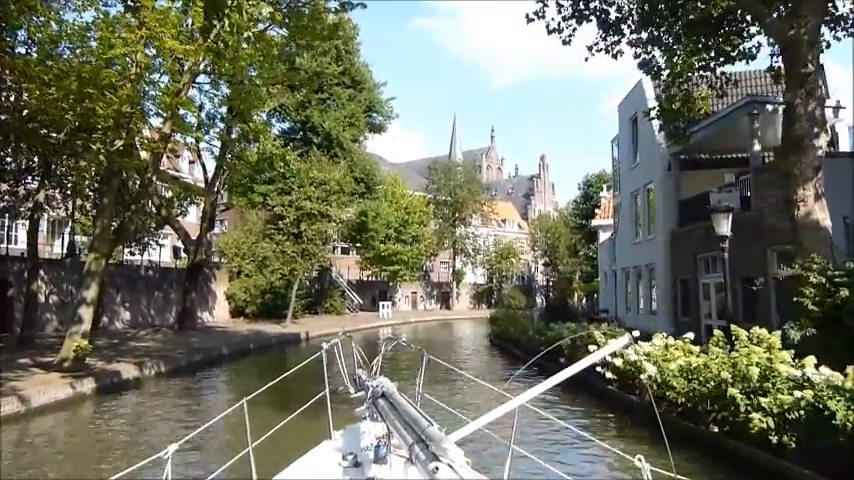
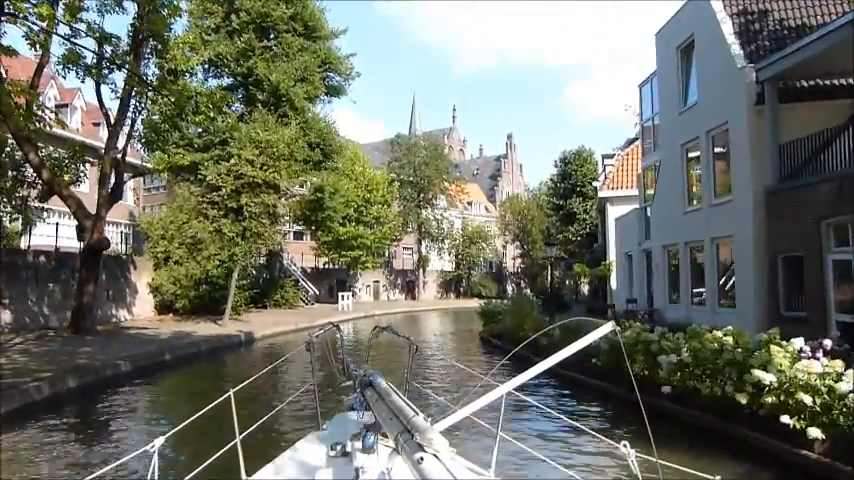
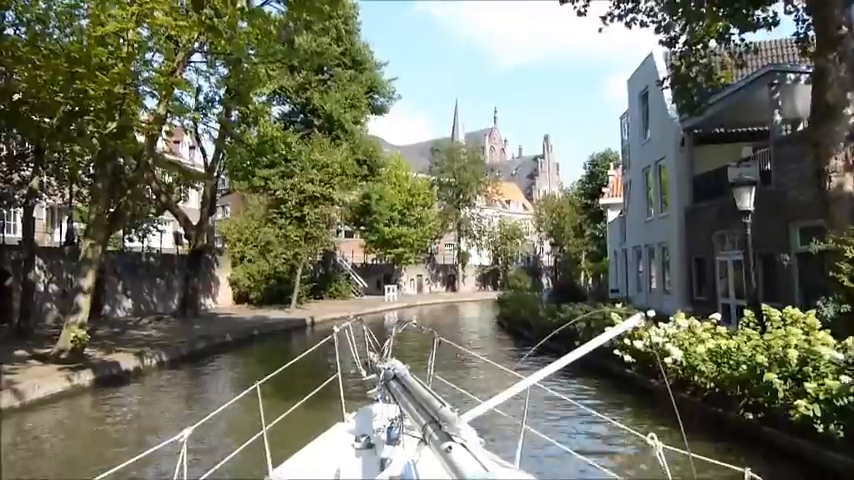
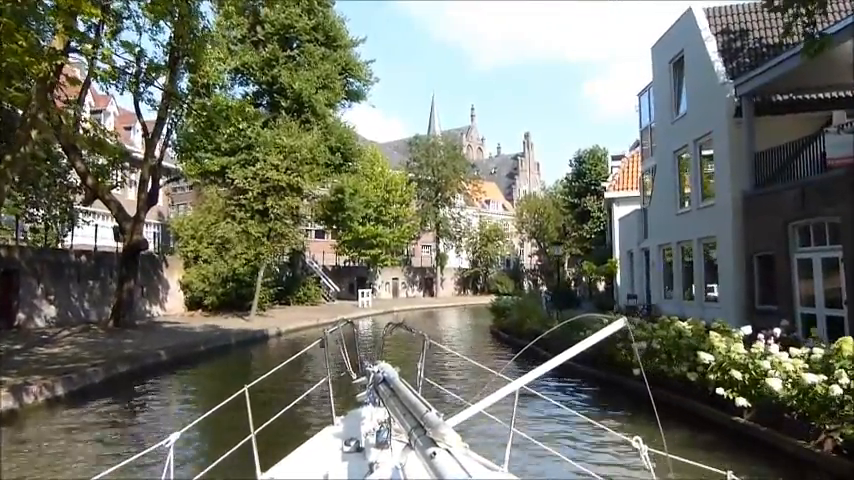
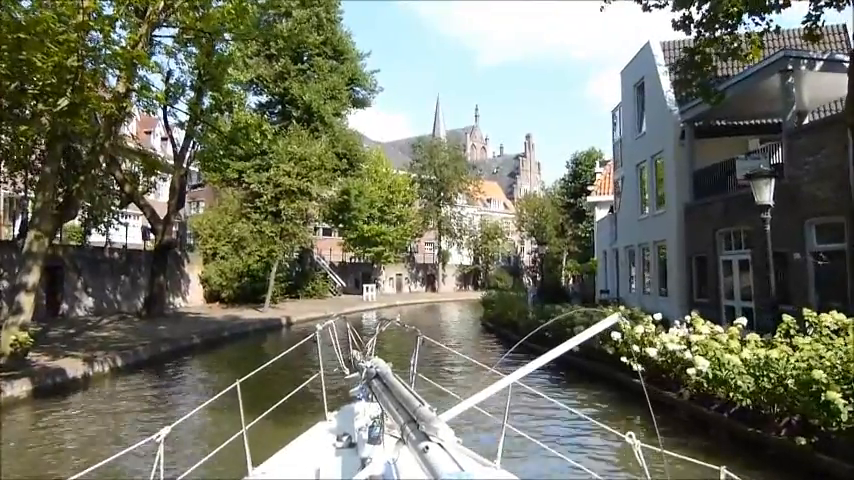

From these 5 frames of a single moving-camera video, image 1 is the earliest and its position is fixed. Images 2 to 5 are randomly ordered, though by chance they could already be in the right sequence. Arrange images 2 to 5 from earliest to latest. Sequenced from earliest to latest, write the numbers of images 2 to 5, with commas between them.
3, 5, 4, 2
